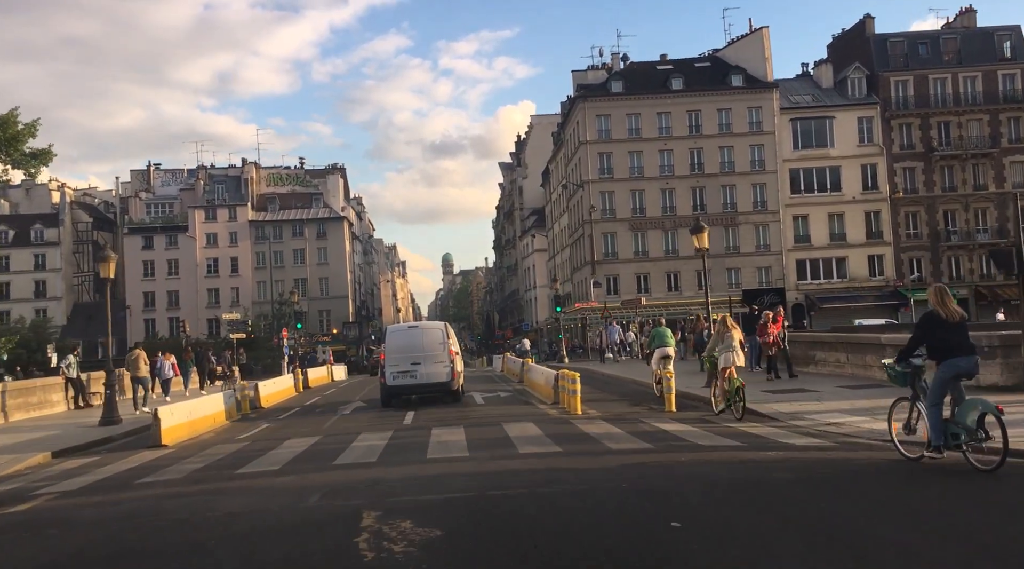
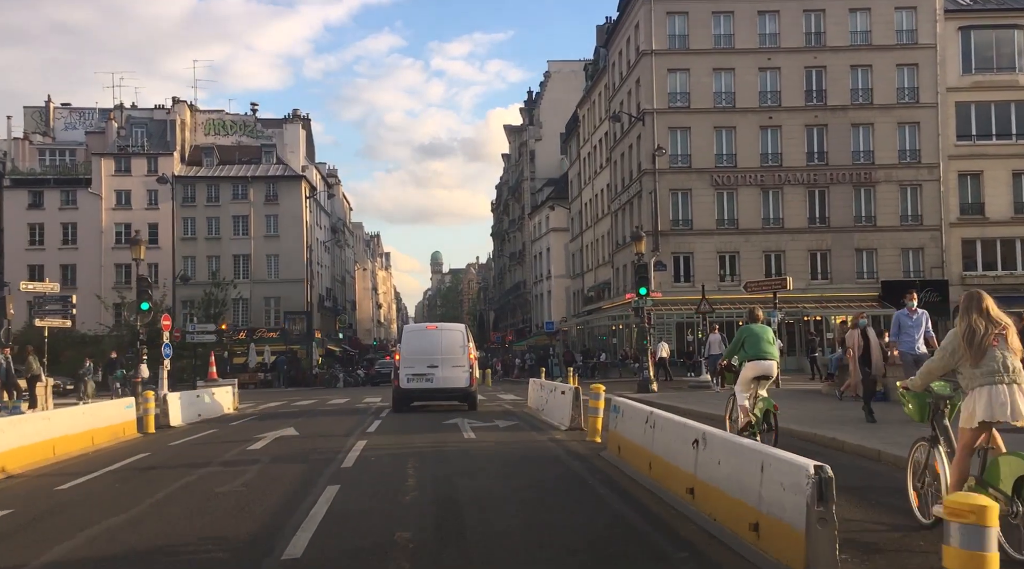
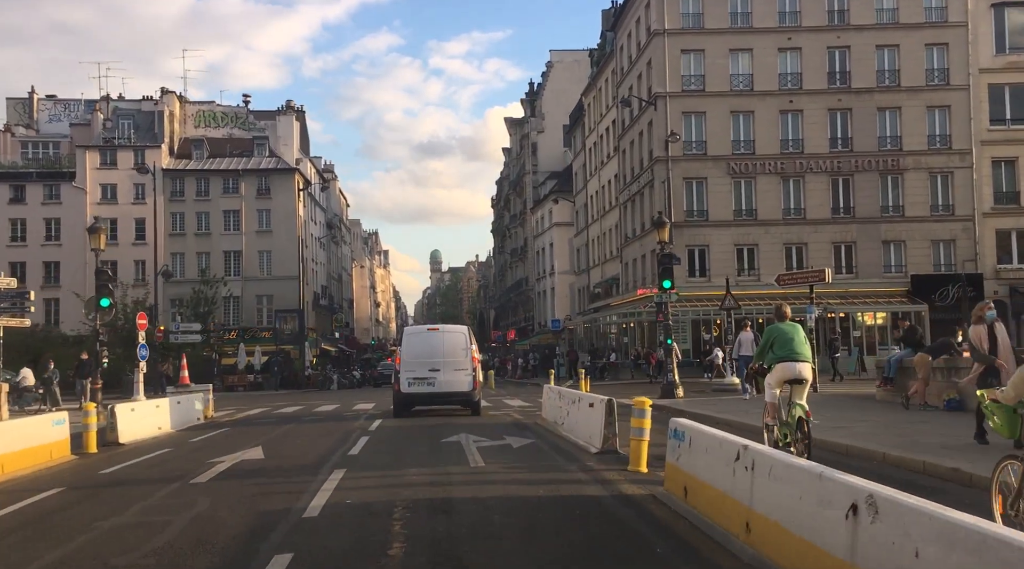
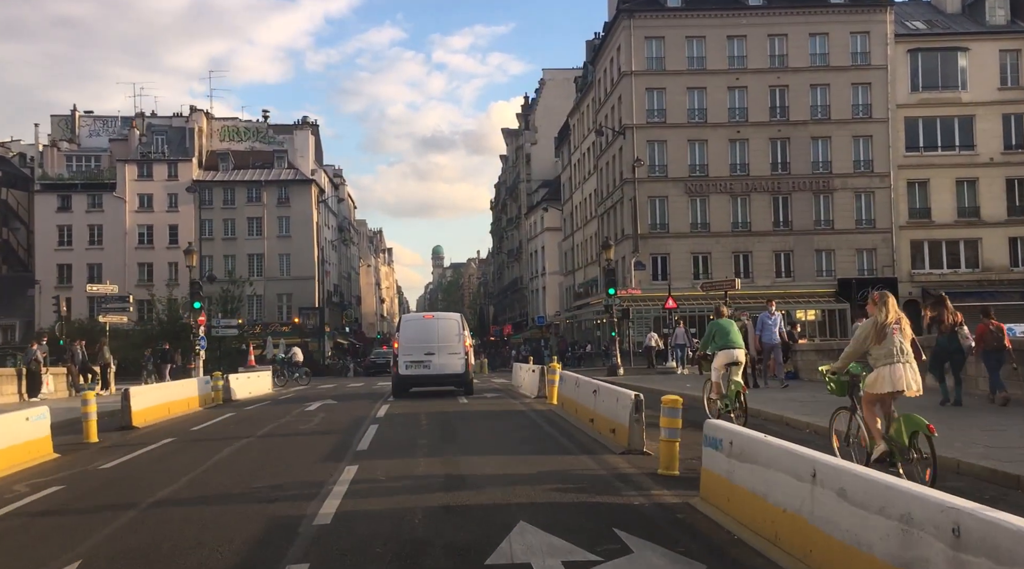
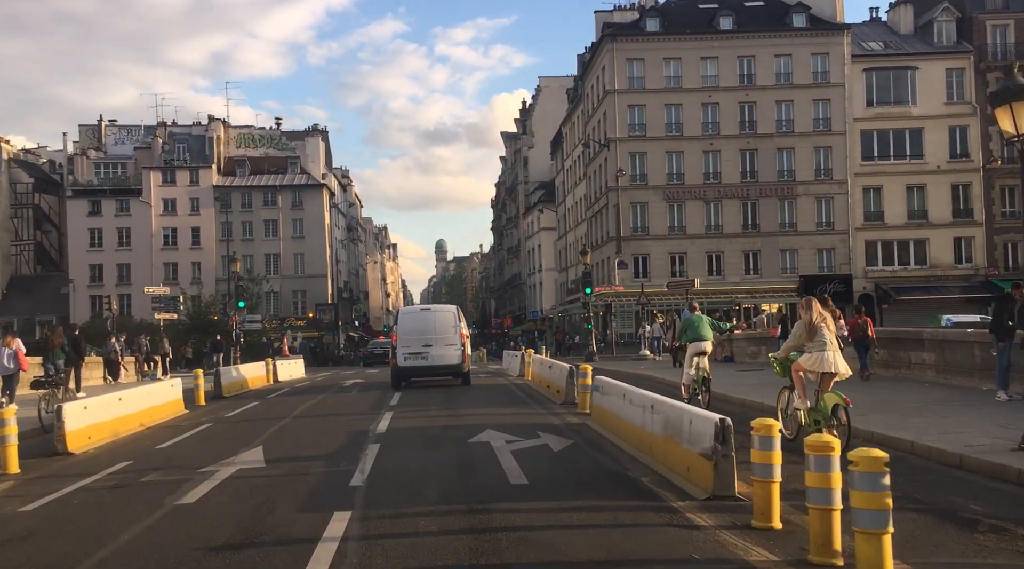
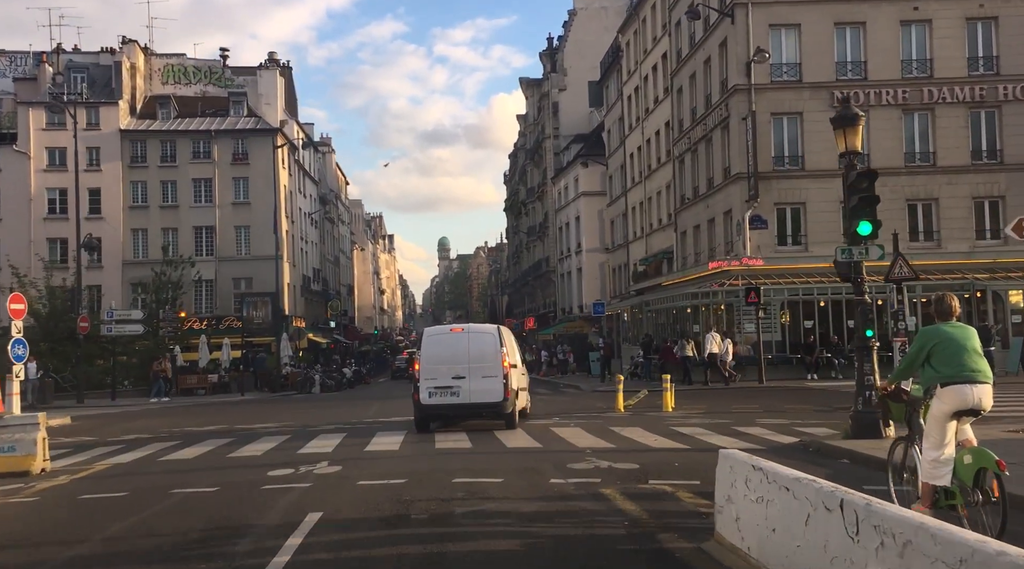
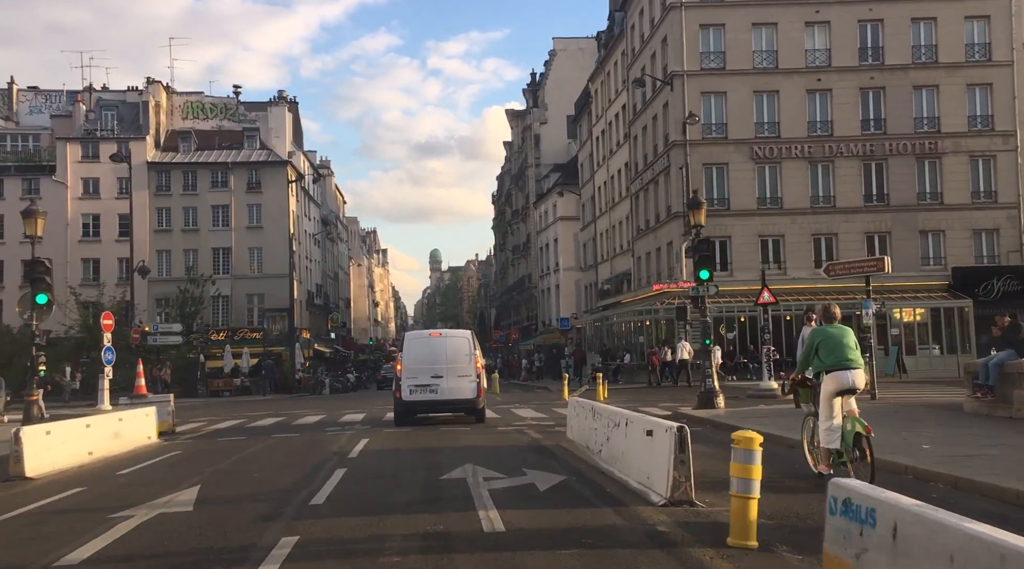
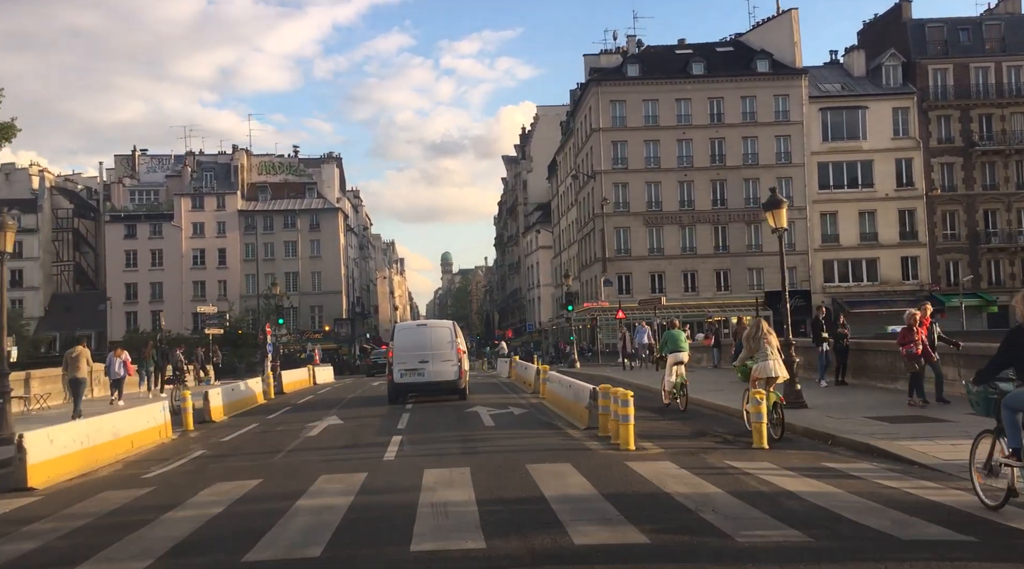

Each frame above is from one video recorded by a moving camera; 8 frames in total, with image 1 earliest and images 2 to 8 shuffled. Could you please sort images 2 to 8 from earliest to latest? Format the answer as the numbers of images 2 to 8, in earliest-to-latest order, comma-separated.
8, 5, 4, 2, 3, 7, 6
